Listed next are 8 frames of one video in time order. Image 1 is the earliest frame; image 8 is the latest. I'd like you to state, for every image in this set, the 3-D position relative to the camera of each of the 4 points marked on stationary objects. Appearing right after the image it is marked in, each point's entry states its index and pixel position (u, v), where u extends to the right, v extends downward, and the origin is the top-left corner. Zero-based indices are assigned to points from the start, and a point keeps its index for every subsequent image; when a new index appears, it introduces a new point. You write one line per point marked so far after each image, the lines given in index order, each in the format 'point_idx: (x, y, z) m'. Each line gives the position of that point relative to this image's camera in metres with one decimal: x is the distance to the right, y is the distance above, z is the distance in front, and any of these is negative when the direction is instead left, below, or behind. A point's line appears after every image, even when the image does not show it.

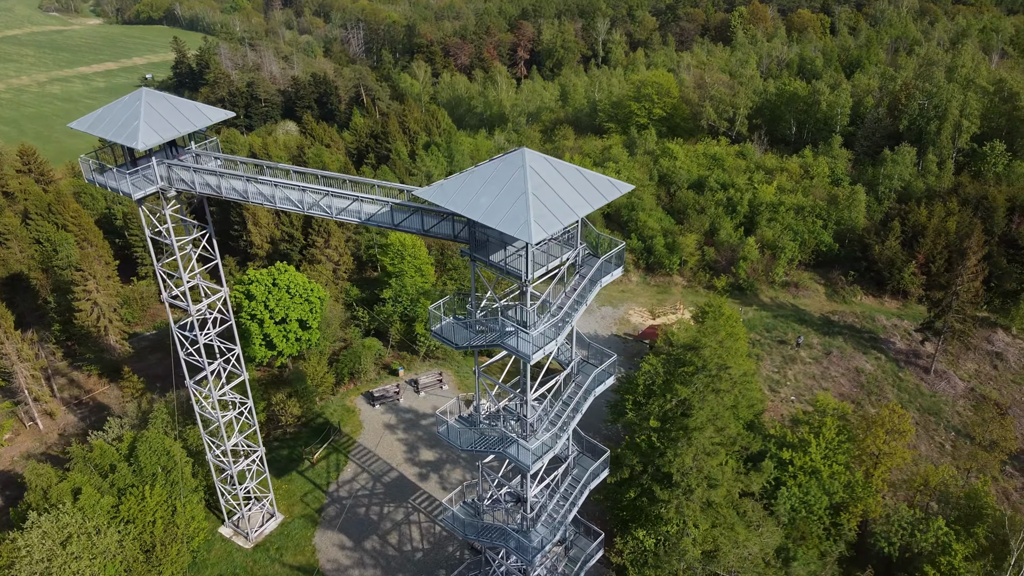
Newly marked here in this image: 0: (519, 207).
0: (+0.1, +1.7, +17.3) m
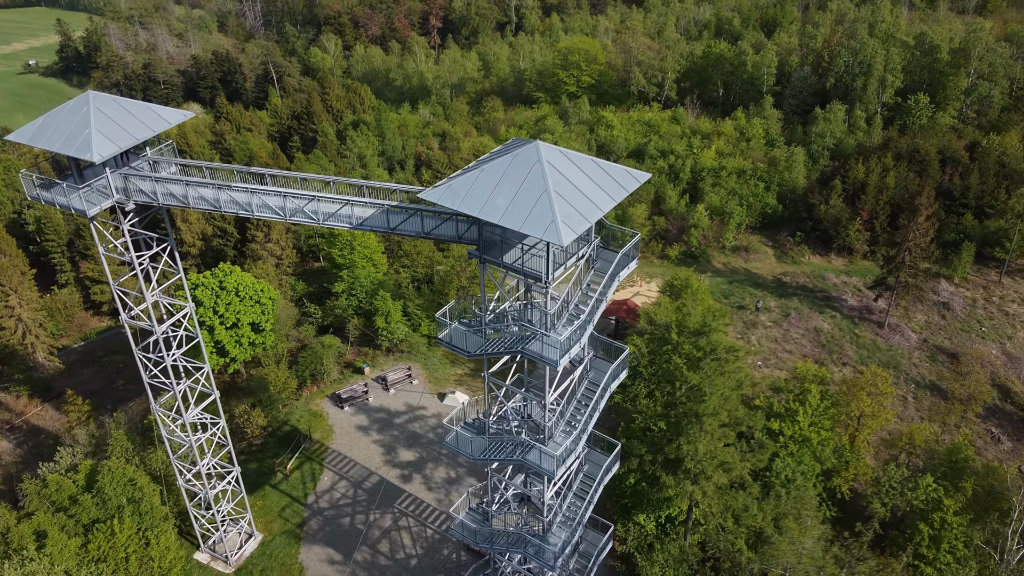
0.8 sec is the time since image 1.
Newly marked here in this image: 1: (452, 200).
0: (+0.6, +1.6, +16.2) m
1: (-1.3, +1.8, +16.9) m
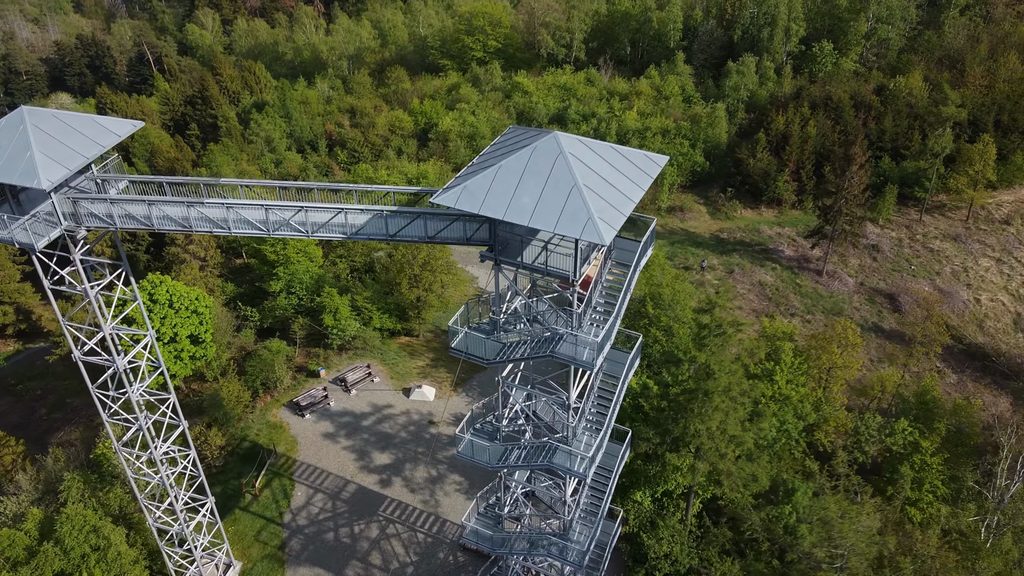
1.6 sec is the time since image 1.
0: (+1.1, +1.6, +15.1) m
1: (-0.8, +1.6, +15.5) m
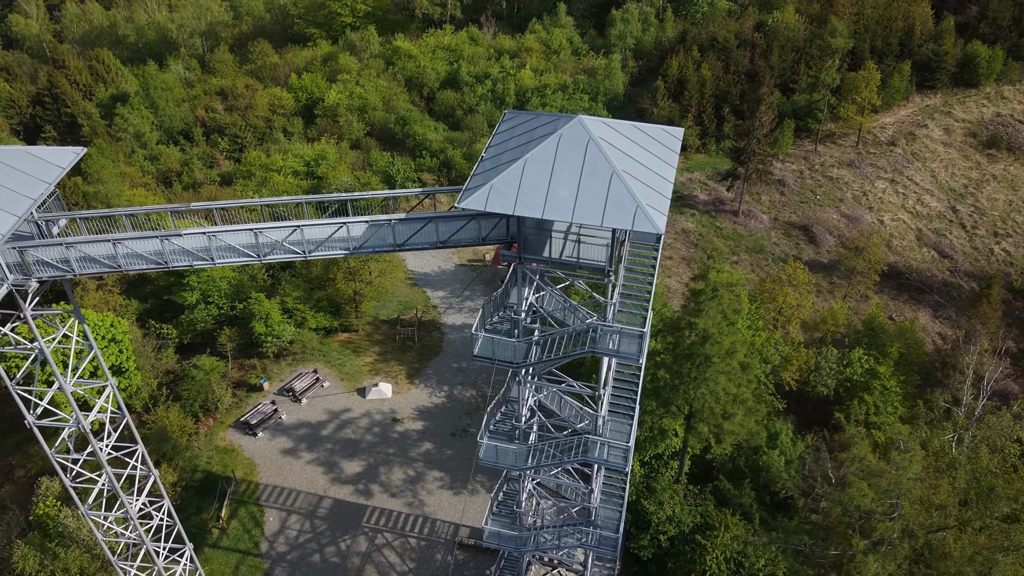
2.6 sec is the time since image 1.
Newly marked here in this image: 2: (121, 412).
0: (+1.8, +1.7, +14.2) m
1: (-0.2, +1.5, +14.3) m
2: (-9.4, -2.9, +19.7) m
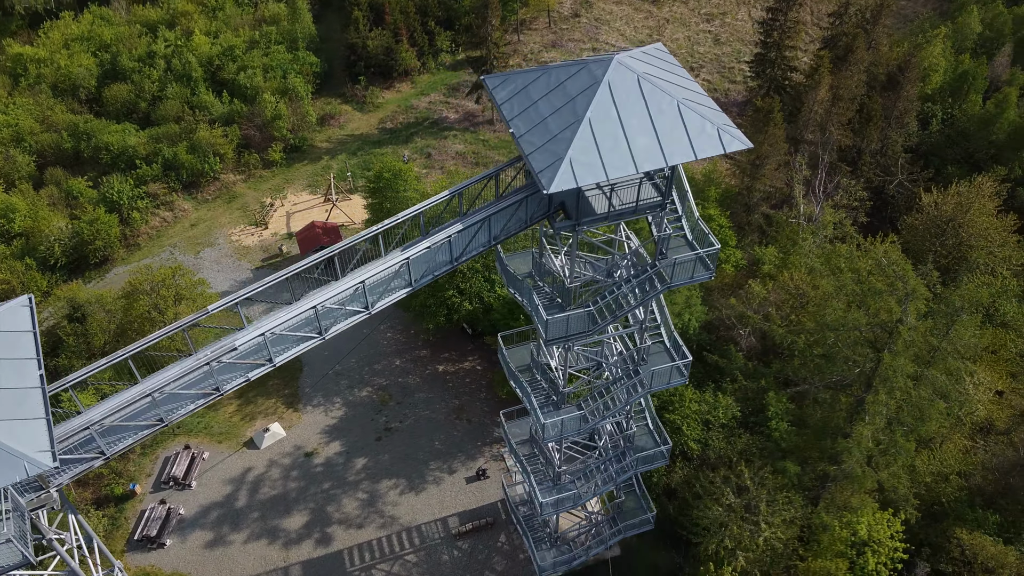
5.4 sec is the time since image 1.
0: (+3.0, +2.8, +13.8) m
1: (+1.3, +1.8, +13.2) m
2: (-7.2, -5.6, +15.3) m
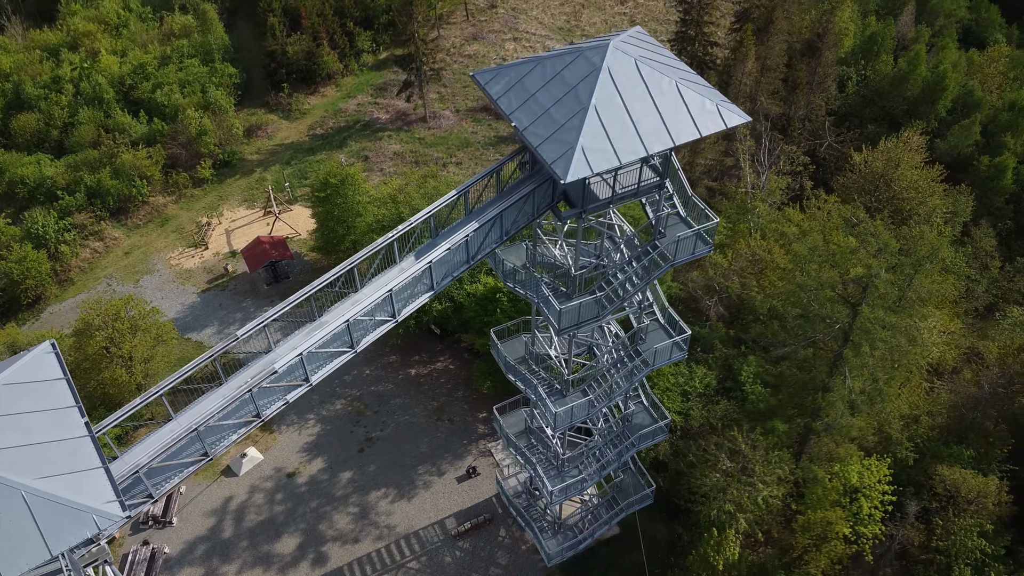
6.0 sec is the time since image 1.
0: (+3.0, +3.2, +14.1) m
1: (+1.5, +2.1, +13.3) m
2: (-6.3, -6.2, +14.6) m
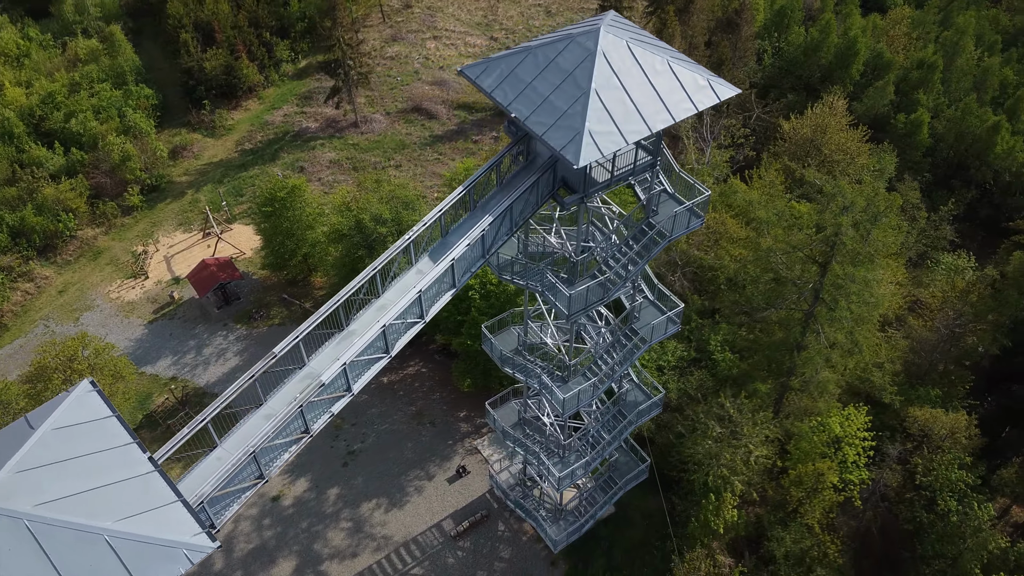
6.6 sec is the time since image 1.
0: (+2.9, +3.6, +14.4) m
1: (+1.7, +2.4, +13.5) m
2: (-5.4, -6.7, +14.1) m
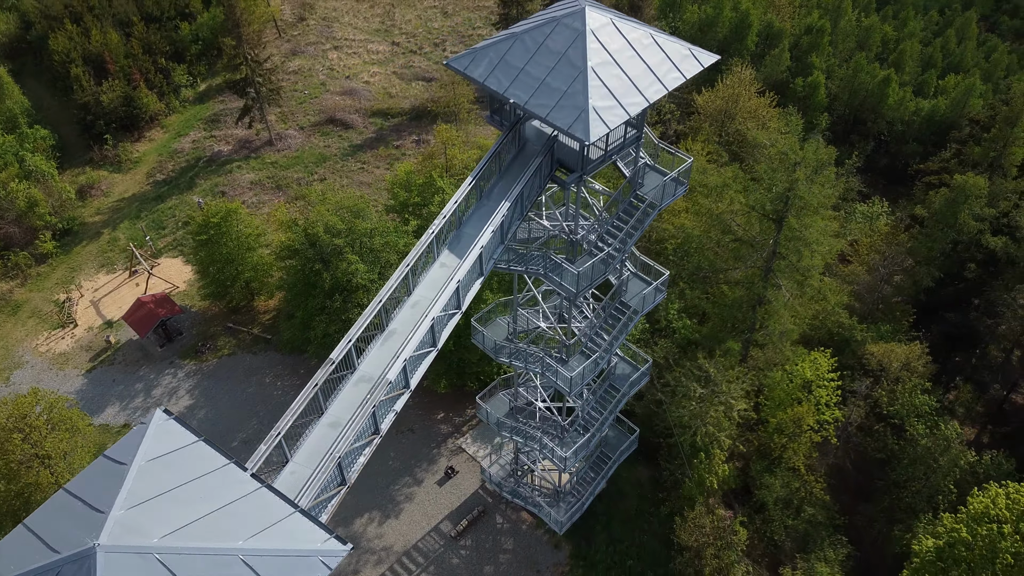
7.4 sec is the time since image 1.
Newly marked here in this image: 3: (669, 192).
0: (+2.8, +4.3, +15.0) m
1: (+1.8, +2.9, +13.9) m
2: (-4.1, -7.0, +13.6) m
3: (+3.1, +2.0, +17.3) m
